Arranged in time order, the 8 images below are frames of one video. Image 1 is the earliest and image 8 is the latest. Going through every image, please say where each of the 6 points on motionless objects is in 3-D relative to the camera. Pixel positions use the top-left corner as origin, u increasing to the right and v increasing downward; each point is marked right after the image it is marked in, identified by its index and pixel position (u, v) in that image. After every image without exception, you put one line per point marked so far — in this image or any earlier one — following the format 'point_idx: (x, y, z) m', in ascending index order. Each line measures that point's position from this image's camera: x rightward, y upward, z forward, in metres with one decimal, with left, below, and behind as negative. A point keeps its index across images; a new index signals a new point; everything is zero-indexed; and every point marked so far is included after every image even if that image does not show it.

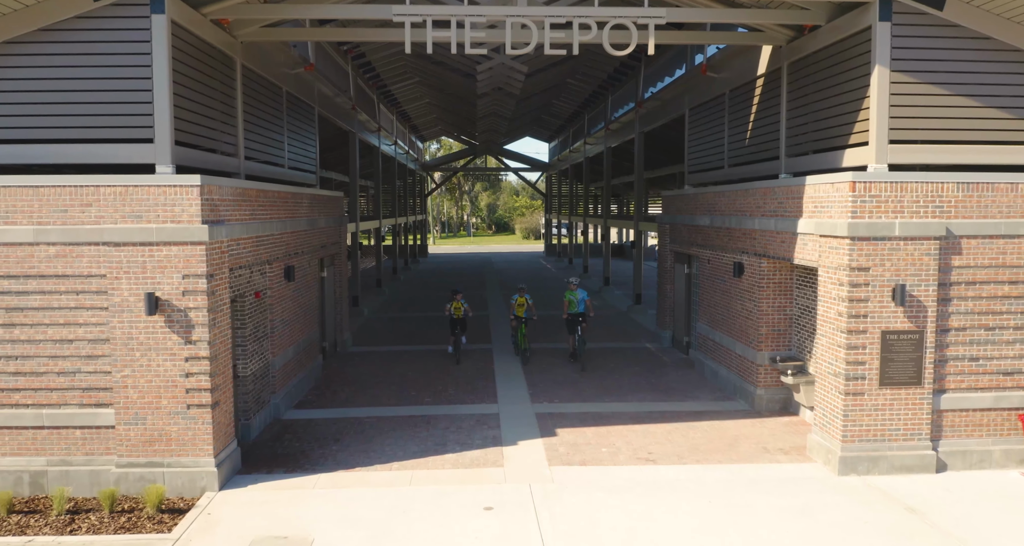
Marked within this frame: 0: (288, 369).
0: (-3.8, -1.7, +11.5) m
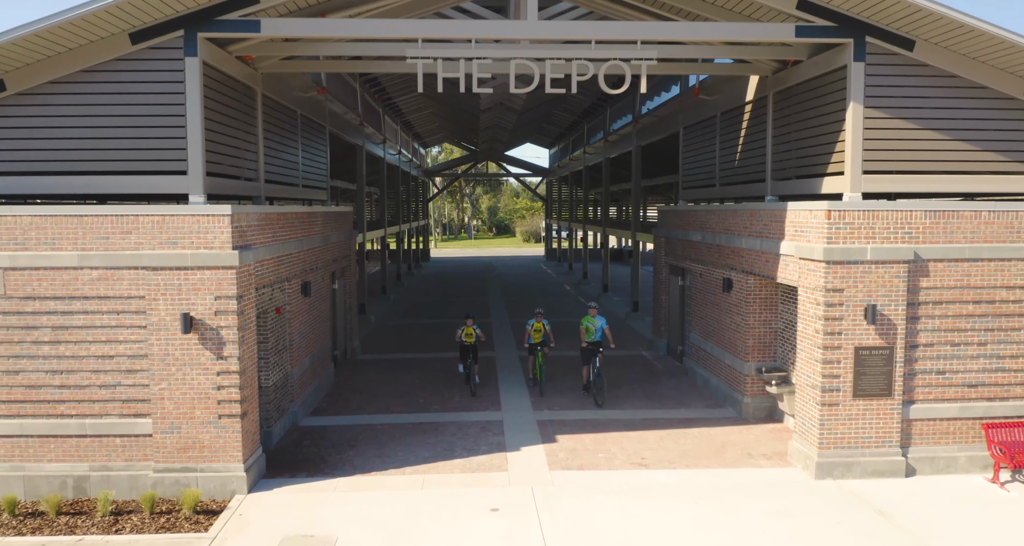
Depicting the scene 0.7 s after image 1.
0: (-3.7, -1.9, +12.2) m
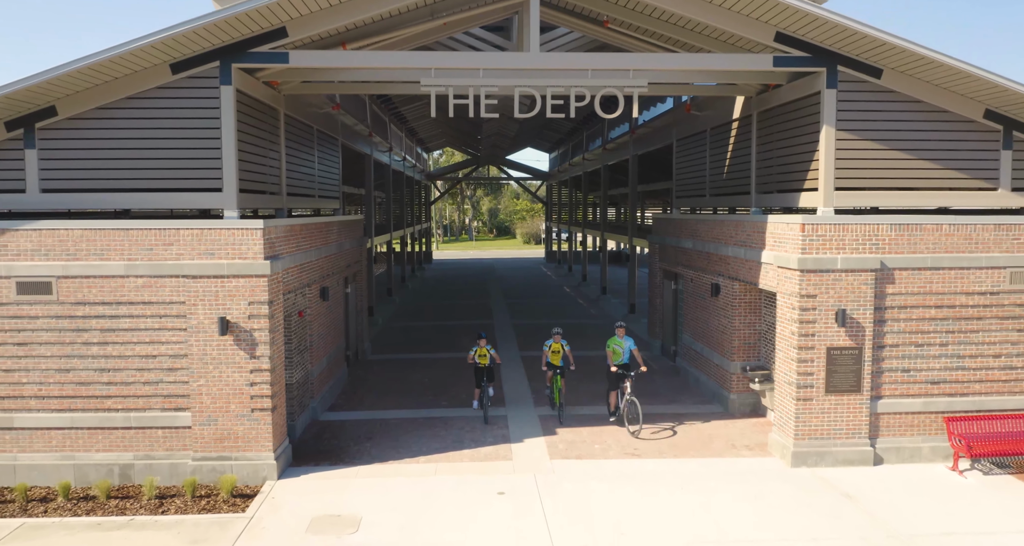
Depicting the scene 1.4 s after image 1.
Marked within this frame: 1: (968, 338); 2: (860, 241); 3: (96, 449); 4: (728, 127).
0: (-3.7, -2.0, +13.1) m
1: (+6.9, -1.0, +10.2) m
2: (+5.1, +0.5, +9.8) m
3: (-6.1, -2.6, +9.9) m
4: (+4.5, +3.0, +14.0) m
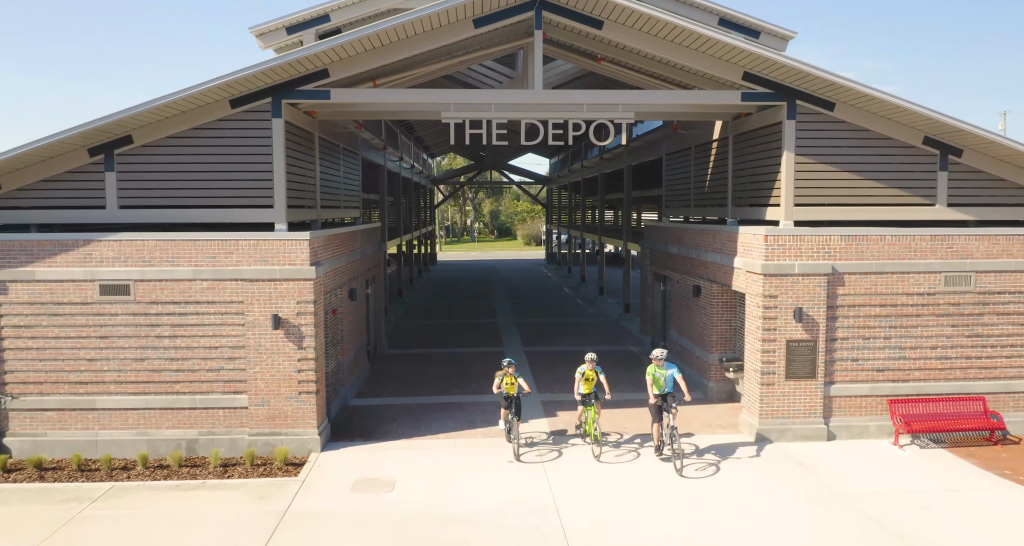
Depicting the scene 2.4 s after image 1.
0: (-3.6, -2.1, +14.9) m
1: (+7.0, -1.0, +12.0) m
2: (+5.2, +0.4, +11.6) m
3: (-6.0, -2.7, +11.6) m
4: (+4.6, +3.0, +15.7) m
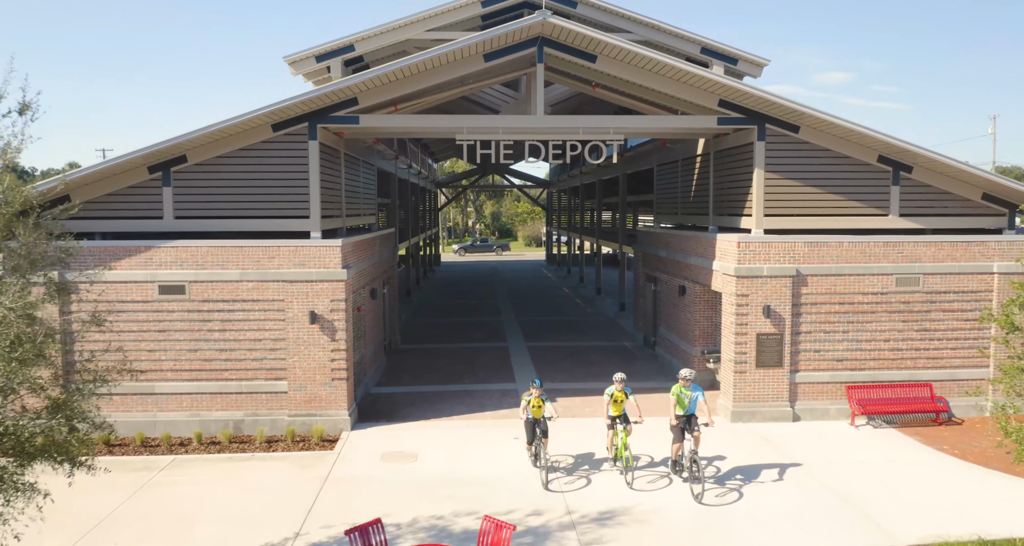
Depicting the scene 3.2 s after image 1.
0: (-3.5, -2.2, +16.6) m
1: (+7.1, -1.1, +13.7) m
2: (+5.3, +0.4, +13.3) m
3: (-5.9, -2.7, +13.3) m
4: (+4.7, +2.9, +17.4) m
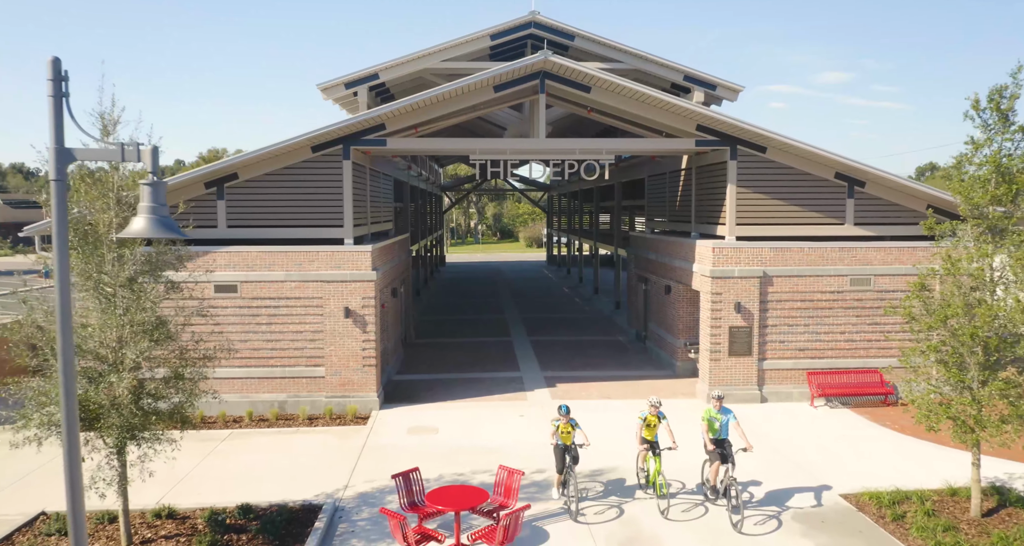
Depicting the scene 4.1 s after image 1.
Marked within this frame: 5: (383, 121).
0: (-3.3, -2.2, +18.7) m
1: (+7.3, -1.1, +15.8) m
2: (+5.5, +0.3, +15.4) m
3: (-5.7, -2.7, +15.5) m
4: (+4.8, +2.9, +19.6) m
5: (-3.0, +3.5, +15.4) m
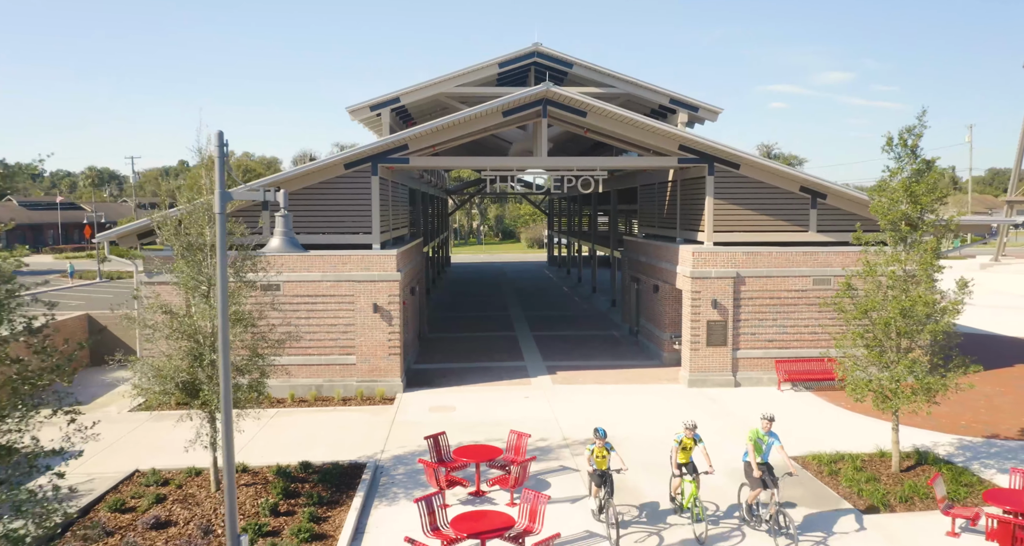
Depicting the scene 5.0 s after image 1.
0: (-3.2, -2.2, +21.1) m
1: (+7.4, -1.1, +18.1) m
2: (+5.6, +0.3, +17.7) m
3: (-5.6, -2.7, +17.8) m
4: (+5.0, +2.9, +21.9) m
5: (-2.8, +3.5, +17.7) m
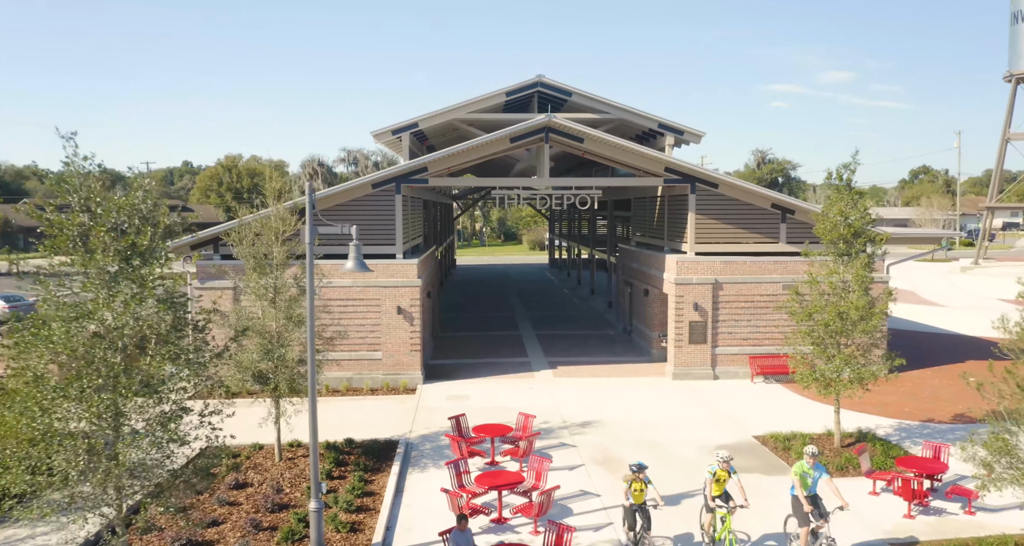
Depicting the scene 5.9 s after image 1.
0: (-3.0, -2.4, +23.6) m
1: (+7.6, -1.3, +20.6) m
2: (+5.8, +0.1, +20.3) m
3: (-5.4, -2.9, +20.3) m
4: (+5.2, +2.7, +24.4) m
5: (-2.6, +3.3, +20.2) m
